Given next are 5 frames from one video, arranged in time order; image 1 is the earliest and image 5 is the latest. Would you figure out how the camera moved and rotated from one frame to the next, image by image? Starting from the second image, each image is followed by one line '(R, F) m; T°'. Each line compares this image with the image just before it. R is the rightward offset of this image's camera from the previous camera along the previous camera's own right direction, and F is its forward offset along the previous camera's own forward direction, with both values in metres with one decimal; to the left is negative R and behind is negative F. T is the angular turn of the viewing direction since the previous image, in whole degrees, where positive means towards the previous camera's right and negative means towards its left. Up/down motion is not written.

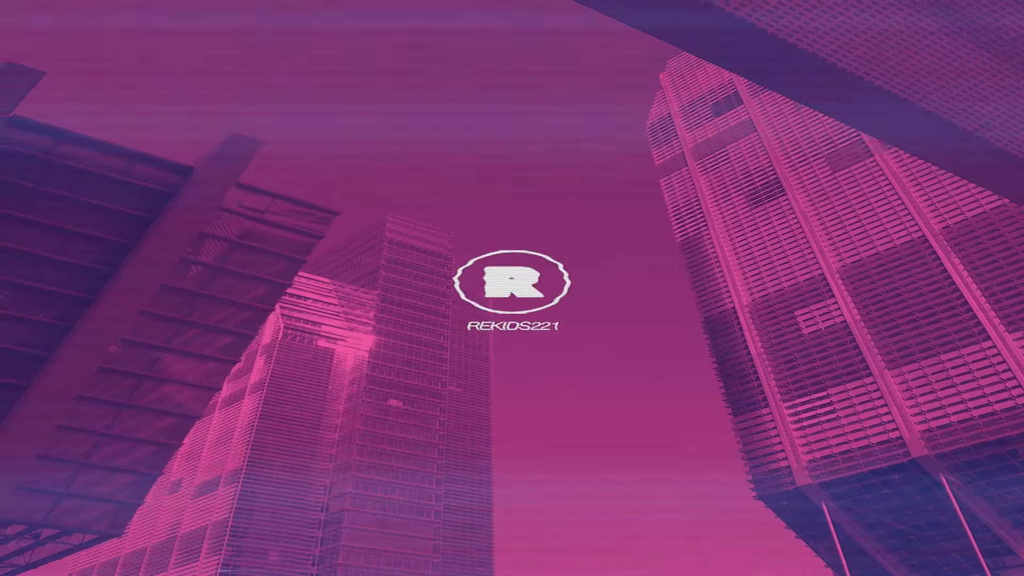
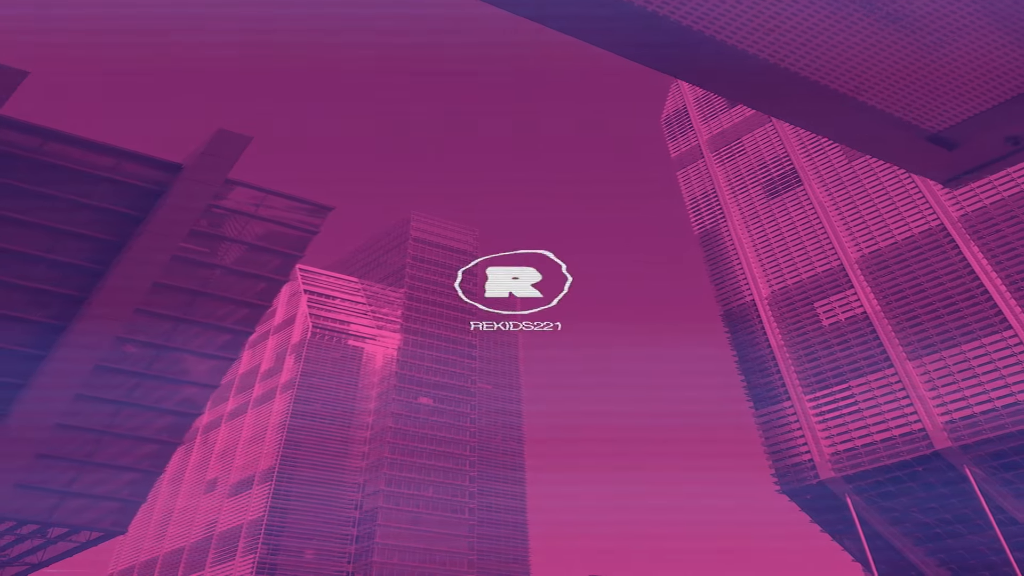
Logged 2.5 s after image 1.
(+1.6, +0.3) m; 0°
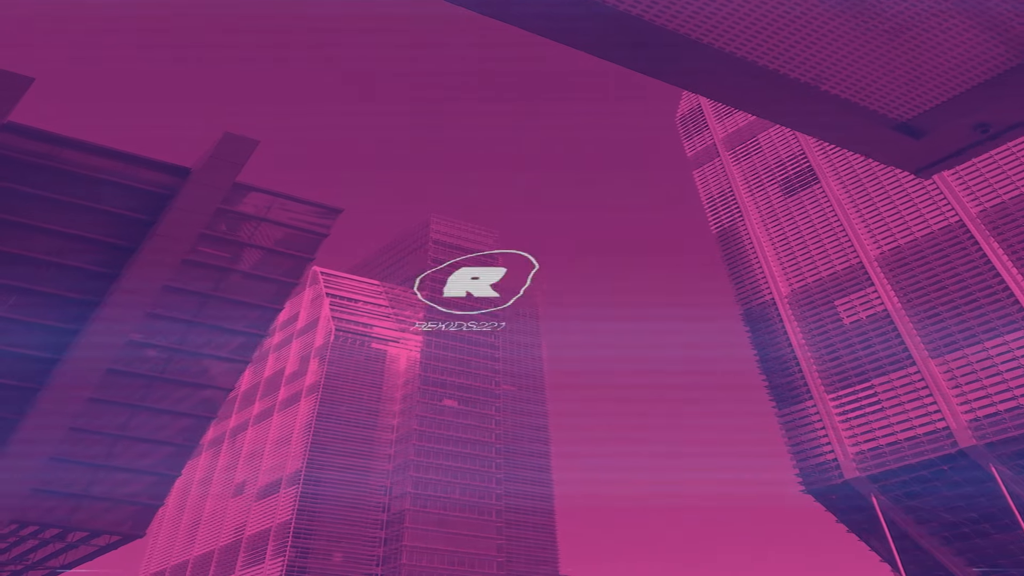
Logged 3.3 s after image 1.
(+0.8, -0.1) m; -1°
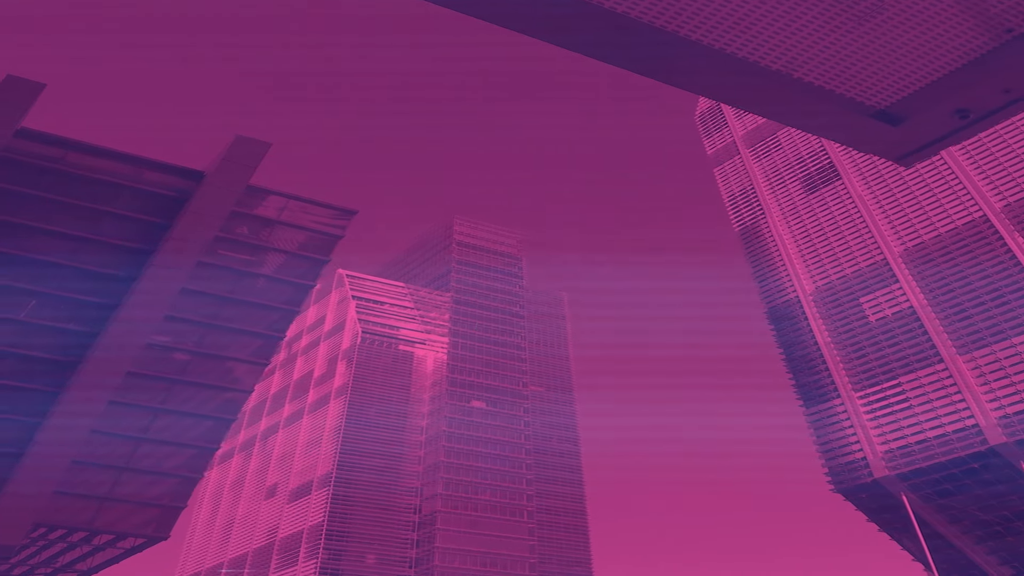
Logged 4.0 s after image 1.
(+0.8, +0.1) m; -1°
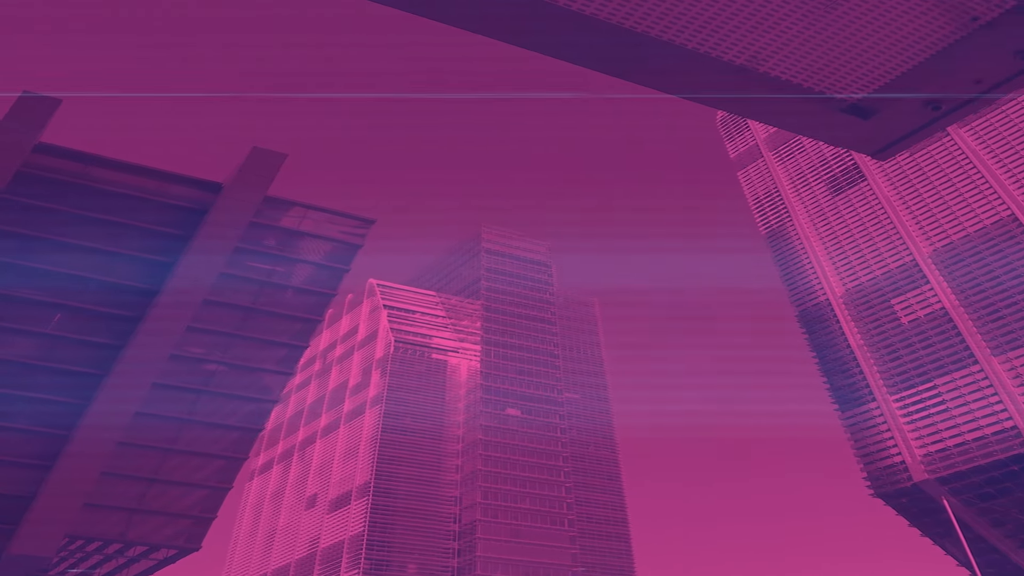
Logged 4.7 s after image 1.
(+1.0, +0.1) m; -2°
